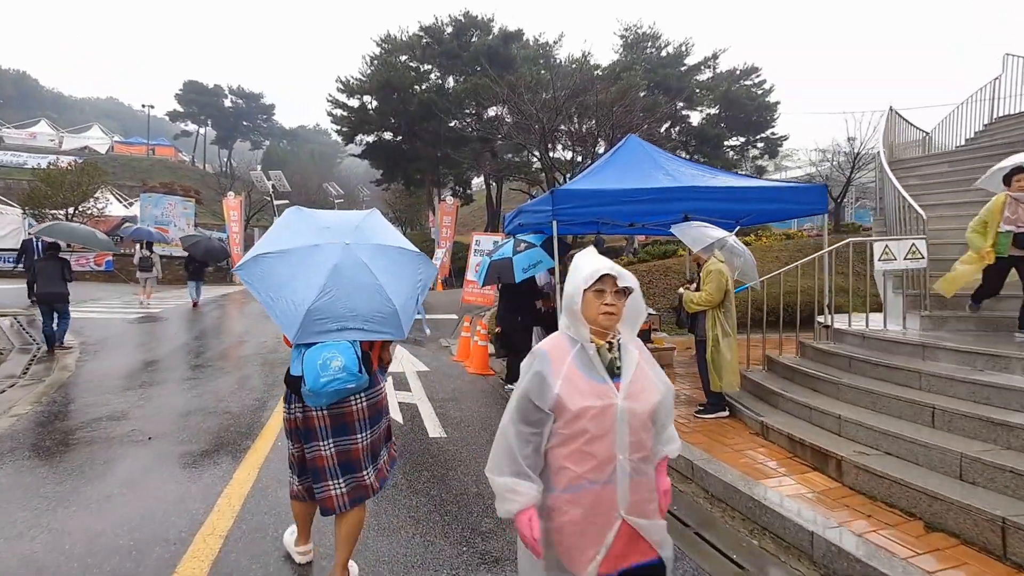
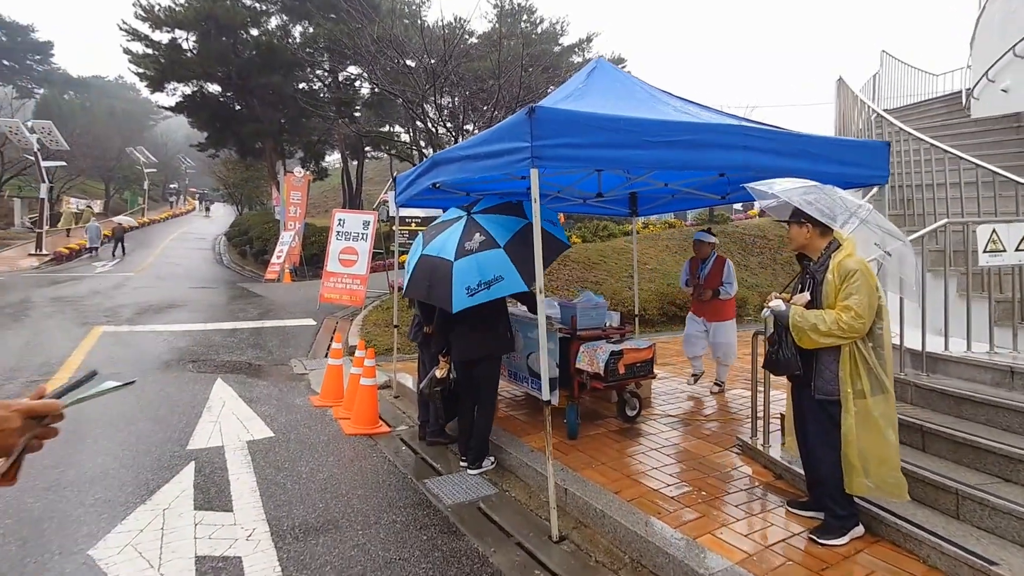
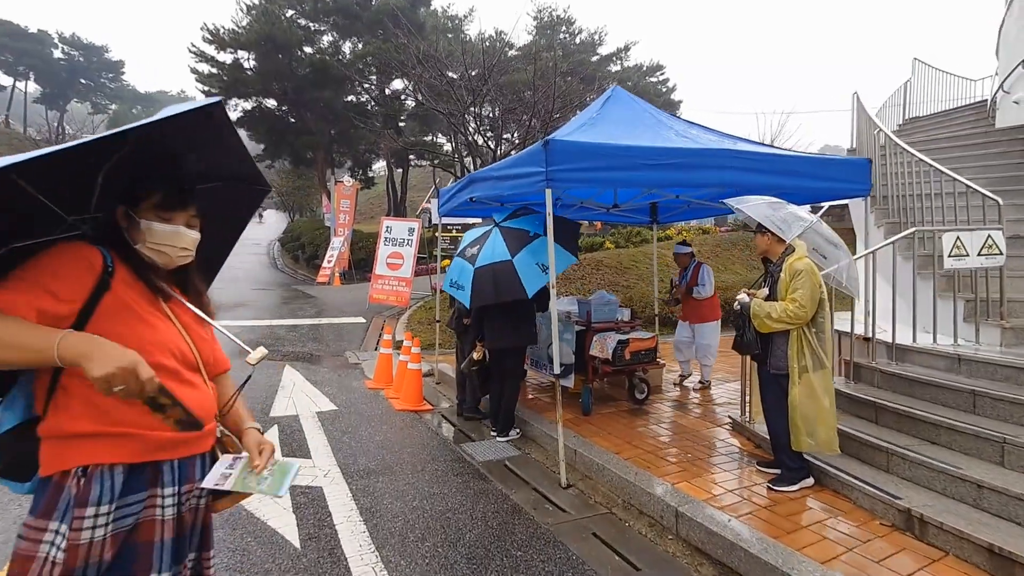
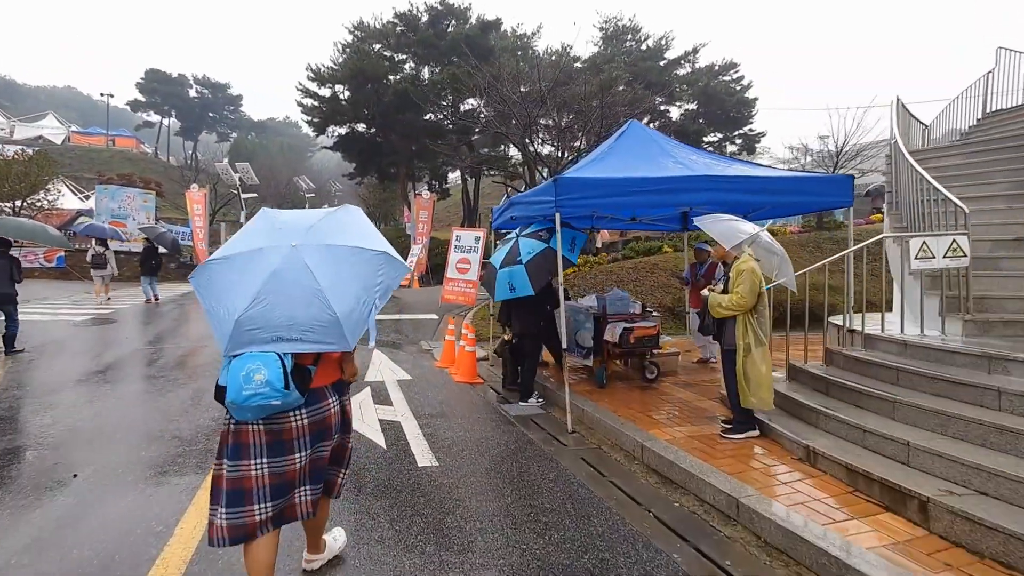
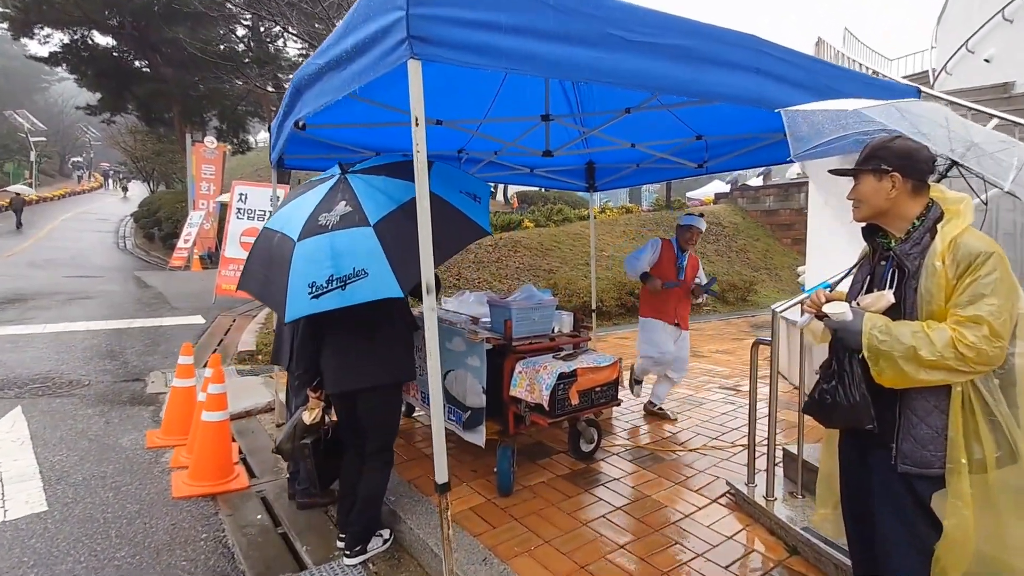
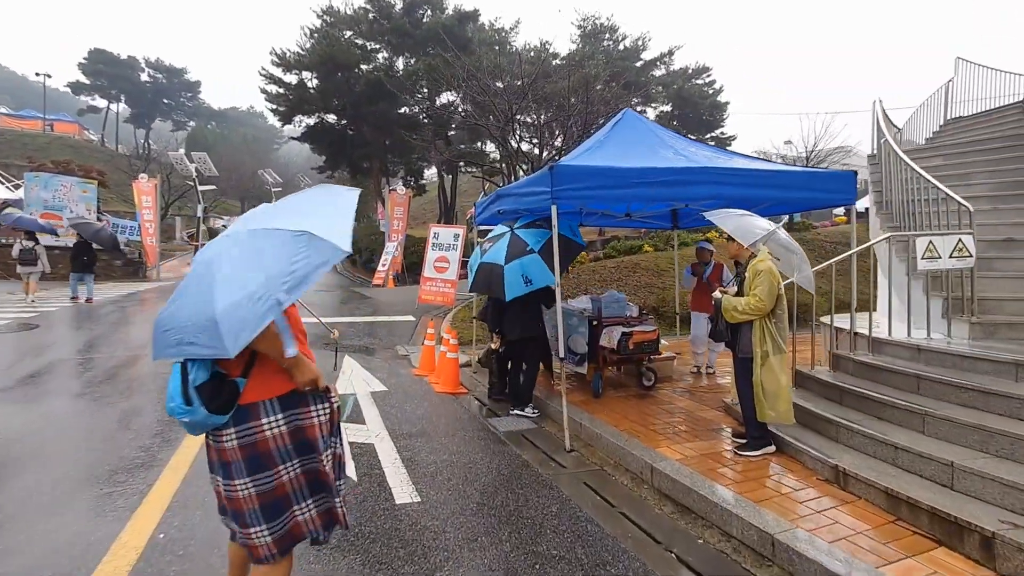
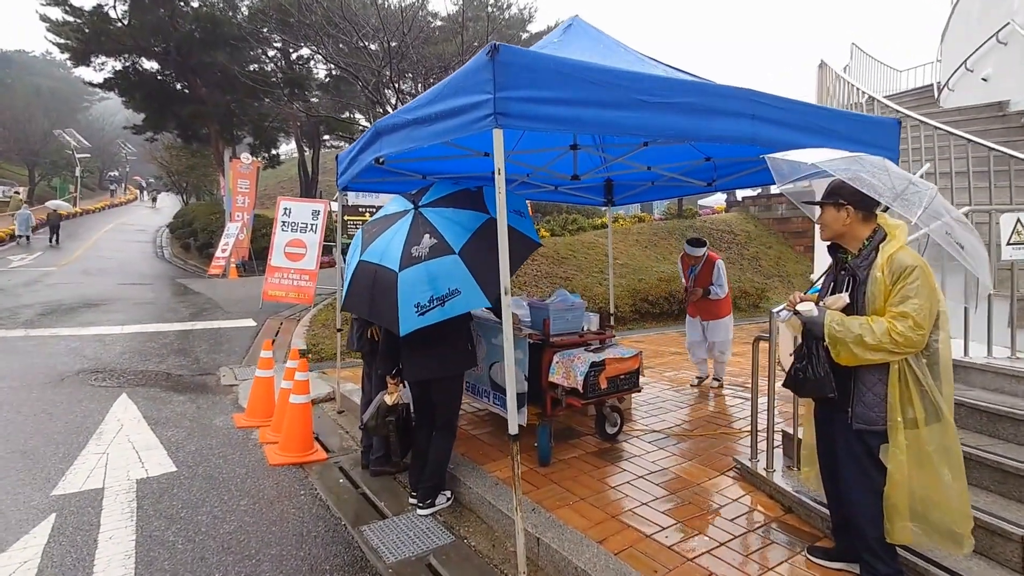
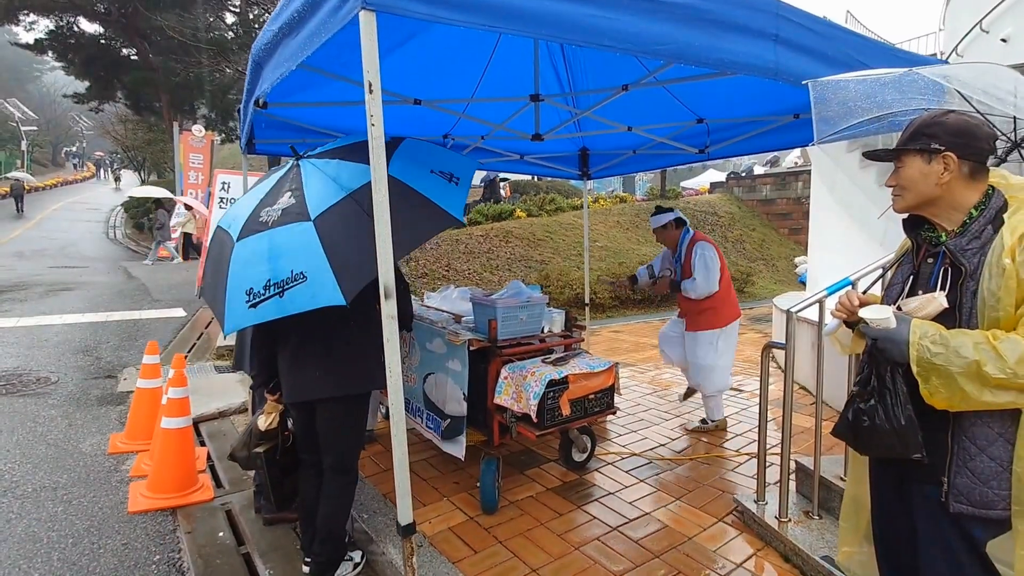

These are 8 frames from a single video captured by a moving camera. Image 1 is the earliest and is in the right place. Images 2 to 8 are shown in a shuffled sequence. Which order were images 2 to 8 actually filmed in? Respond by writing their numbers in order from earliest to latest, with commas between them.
4, 6, 3, 2, 7, 5, 8
